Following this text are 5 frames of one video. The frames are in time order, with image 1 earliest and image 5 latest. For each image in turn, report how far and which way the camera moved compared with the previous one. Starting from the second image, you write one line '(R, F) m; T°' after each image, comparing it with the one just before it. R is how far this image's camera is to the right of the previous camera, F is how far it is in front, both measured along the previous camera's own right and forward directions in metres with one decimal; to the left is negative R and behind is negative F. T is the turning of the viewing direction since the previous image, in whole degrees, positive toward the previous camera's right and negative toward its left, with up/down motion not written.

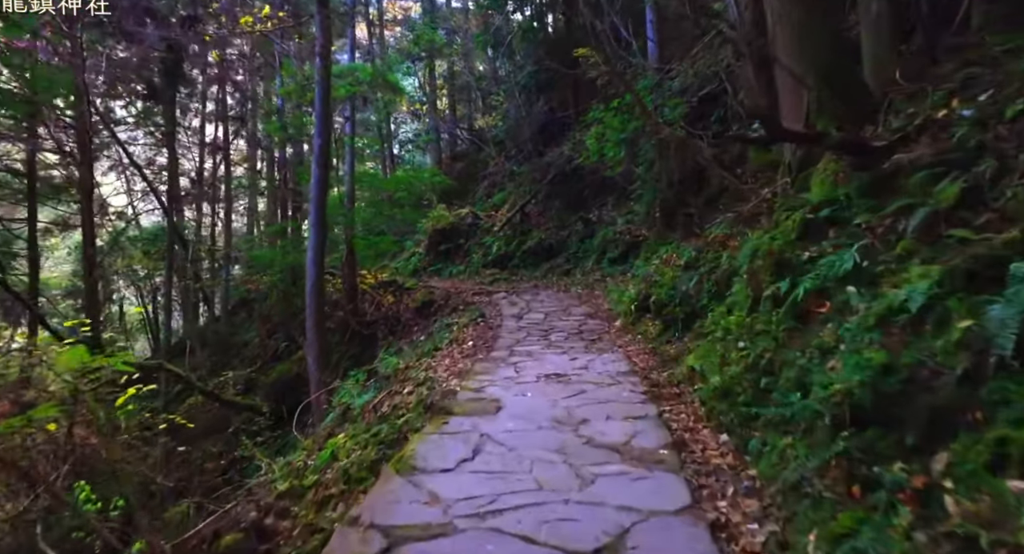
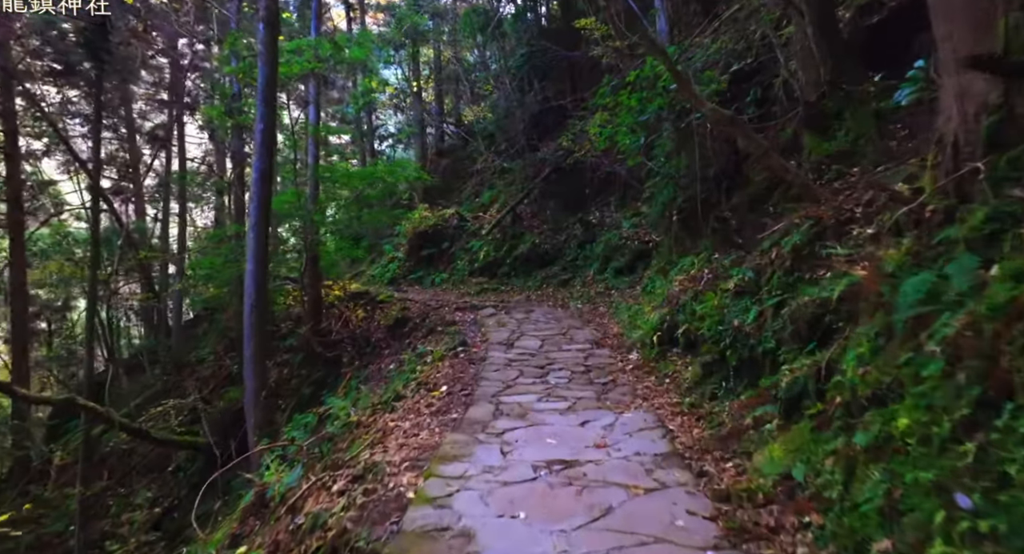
(0.0, +1.7) m; +1°
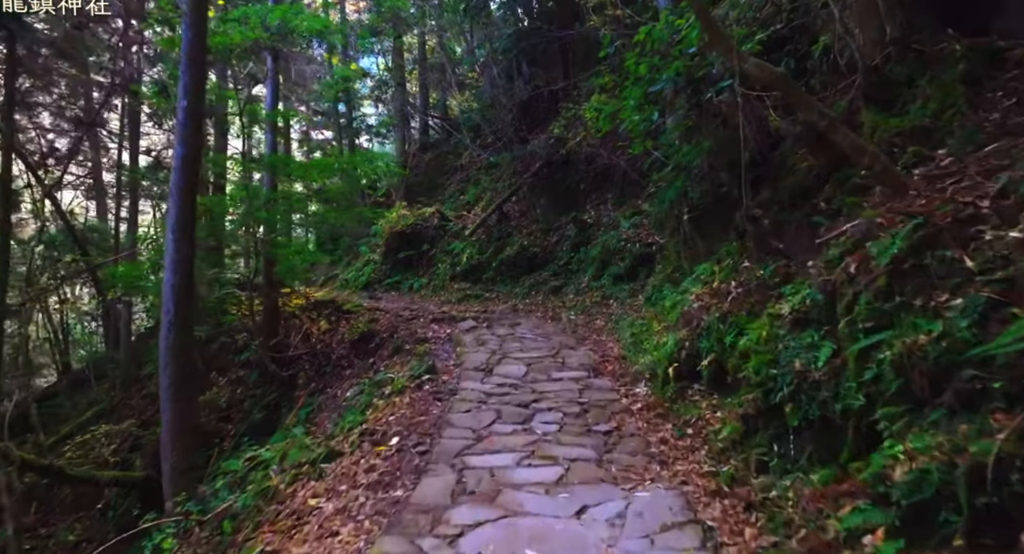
(+0.1, +1.3) m; +1°
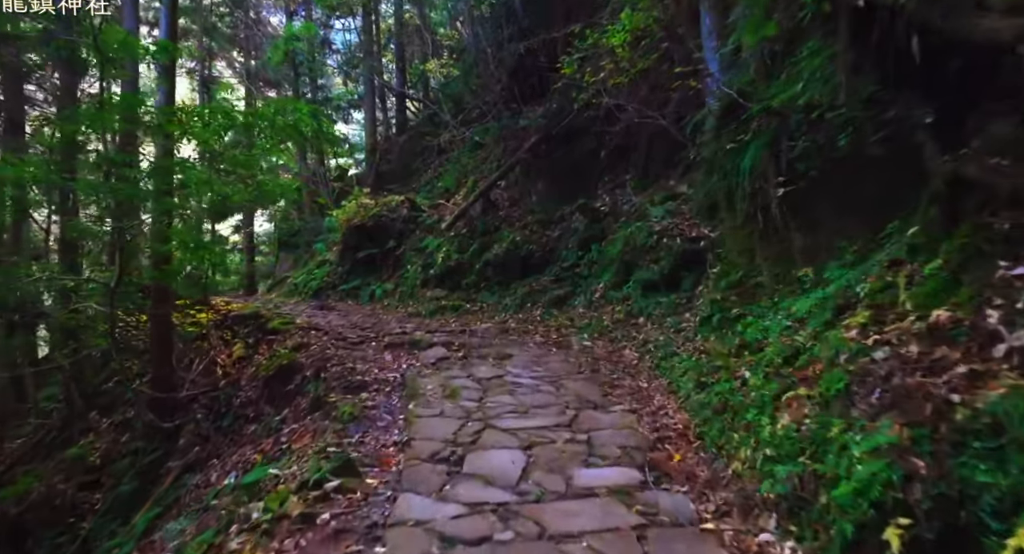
(0.0, +2.8) m; +1°
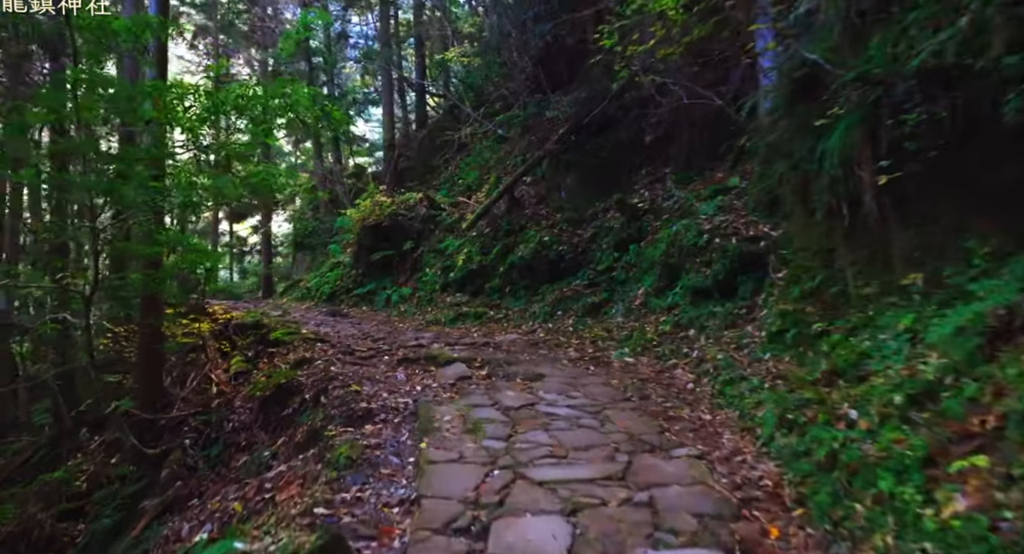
(-0.1, +0.8) m; -2°
